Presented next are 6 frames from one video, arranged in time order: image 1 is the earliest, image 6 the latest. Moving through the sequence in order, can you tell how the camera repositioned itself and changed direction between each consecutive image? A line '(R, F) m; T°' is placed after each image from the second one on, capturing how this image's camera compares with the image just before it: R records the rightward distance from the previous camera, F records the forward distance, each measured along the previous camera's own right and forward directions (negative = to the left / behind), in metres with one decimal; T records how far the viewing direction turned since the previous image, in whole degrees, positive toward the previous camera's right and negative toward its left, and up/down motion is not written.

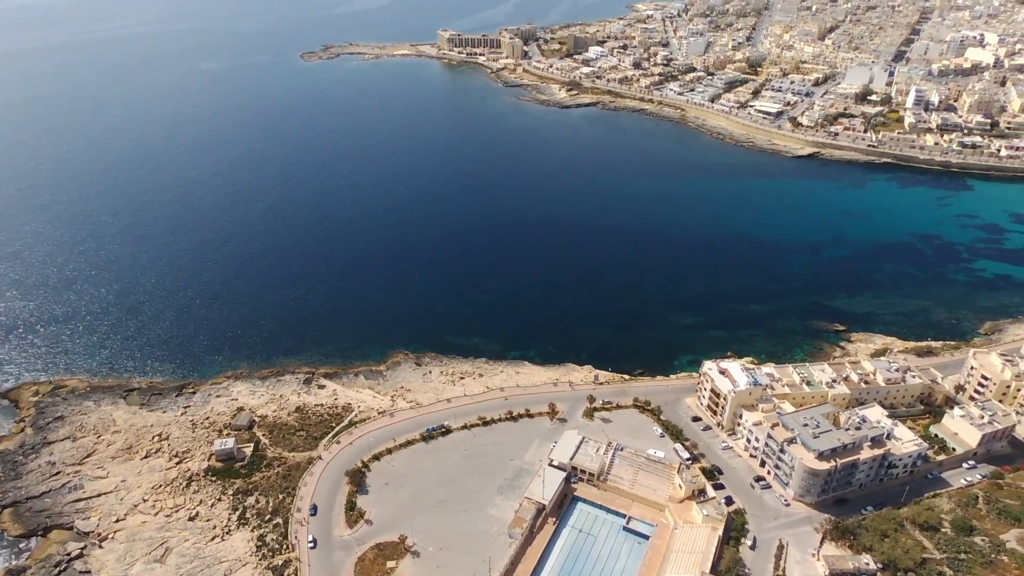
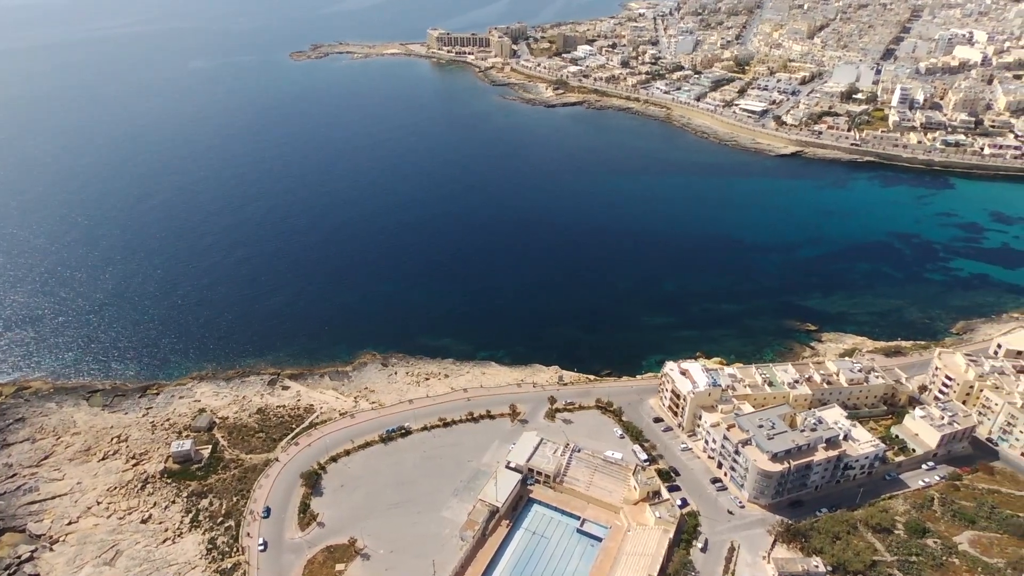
(+3.9, +0.3) m; 0°
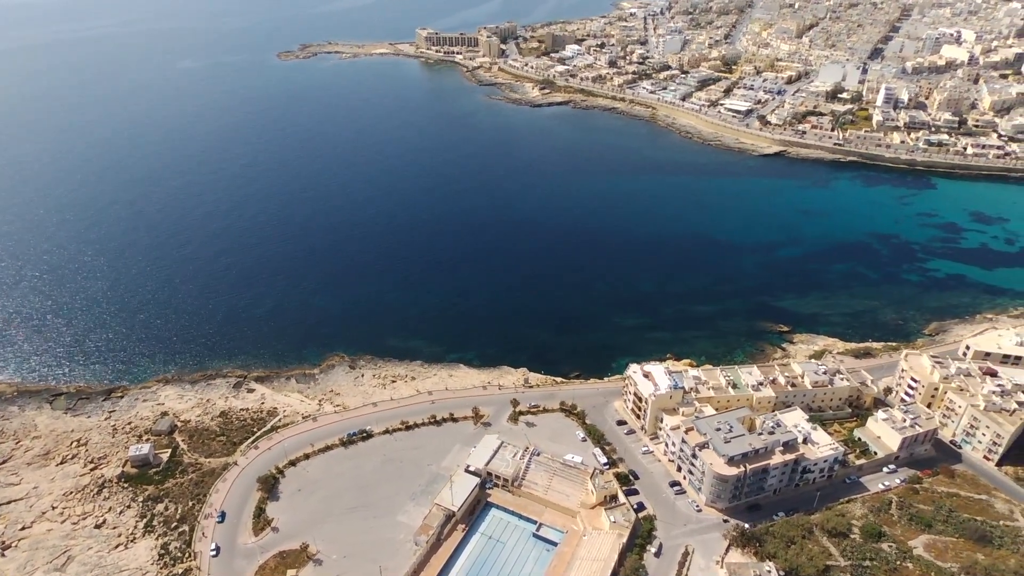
(+3.6, +0.4) m; 0°
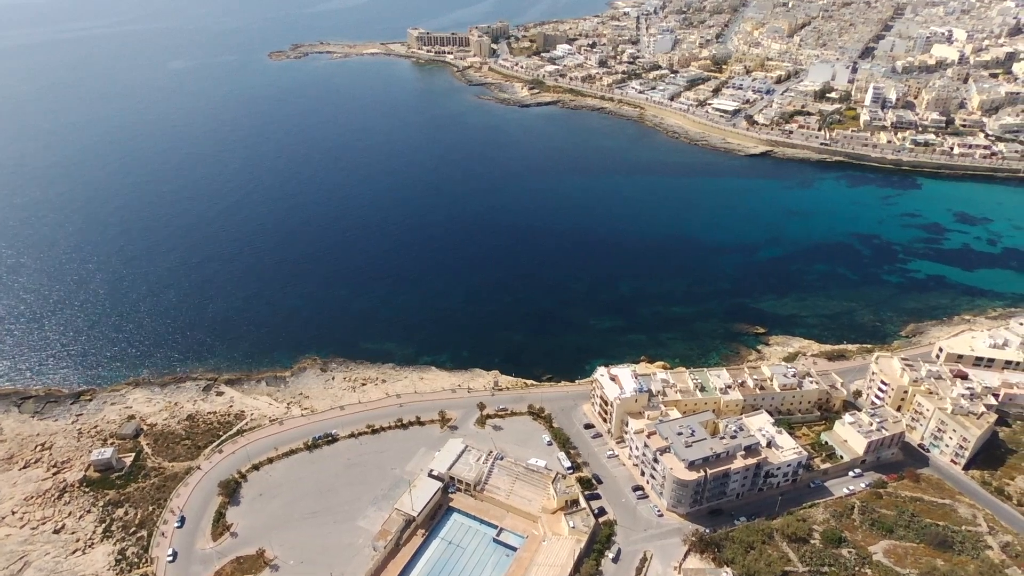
(+3.3, +0.4) m; 0°
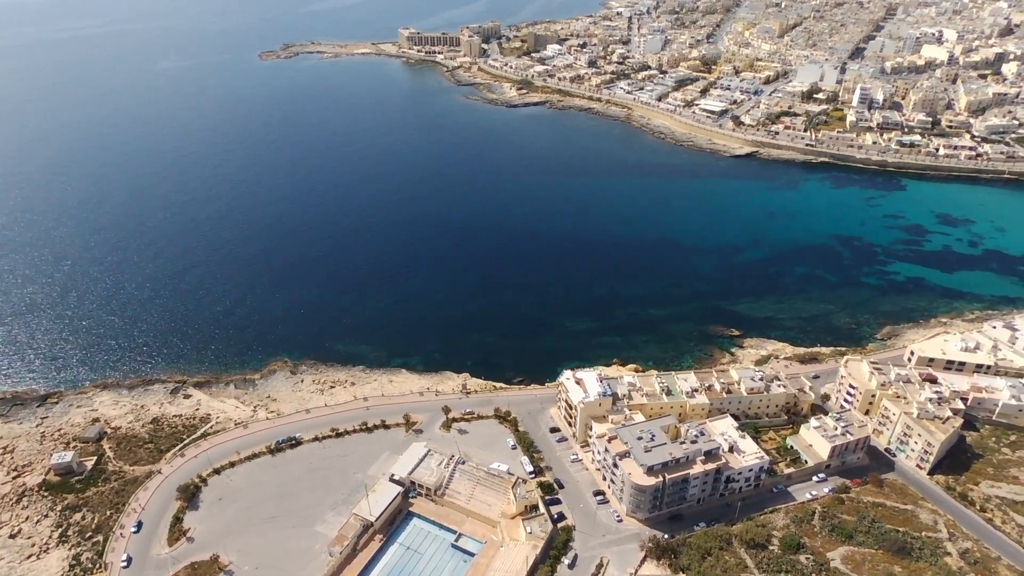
(+3.3, +0.4) m; 0°
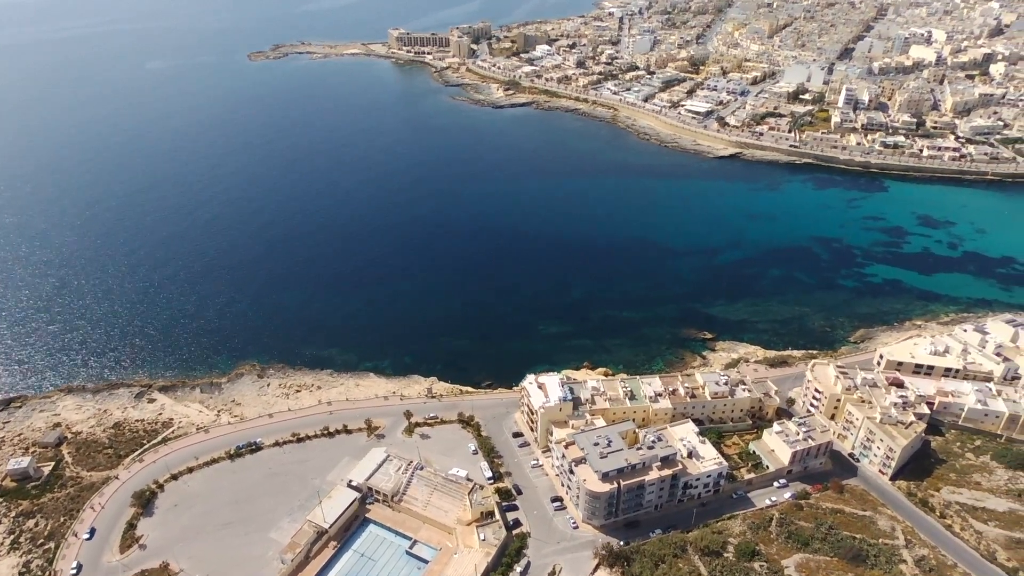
(+3.5, +0.5) m; 0°
